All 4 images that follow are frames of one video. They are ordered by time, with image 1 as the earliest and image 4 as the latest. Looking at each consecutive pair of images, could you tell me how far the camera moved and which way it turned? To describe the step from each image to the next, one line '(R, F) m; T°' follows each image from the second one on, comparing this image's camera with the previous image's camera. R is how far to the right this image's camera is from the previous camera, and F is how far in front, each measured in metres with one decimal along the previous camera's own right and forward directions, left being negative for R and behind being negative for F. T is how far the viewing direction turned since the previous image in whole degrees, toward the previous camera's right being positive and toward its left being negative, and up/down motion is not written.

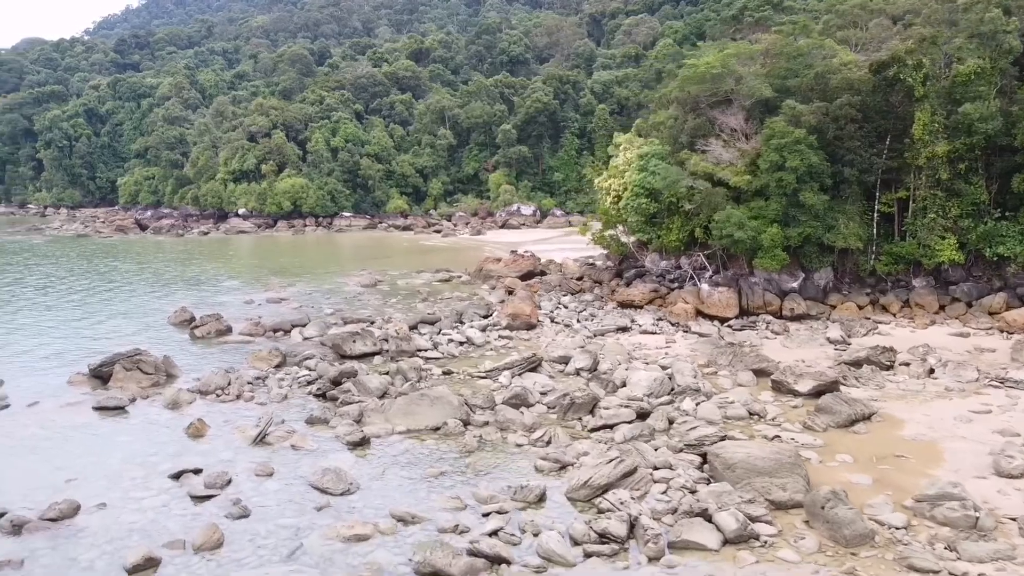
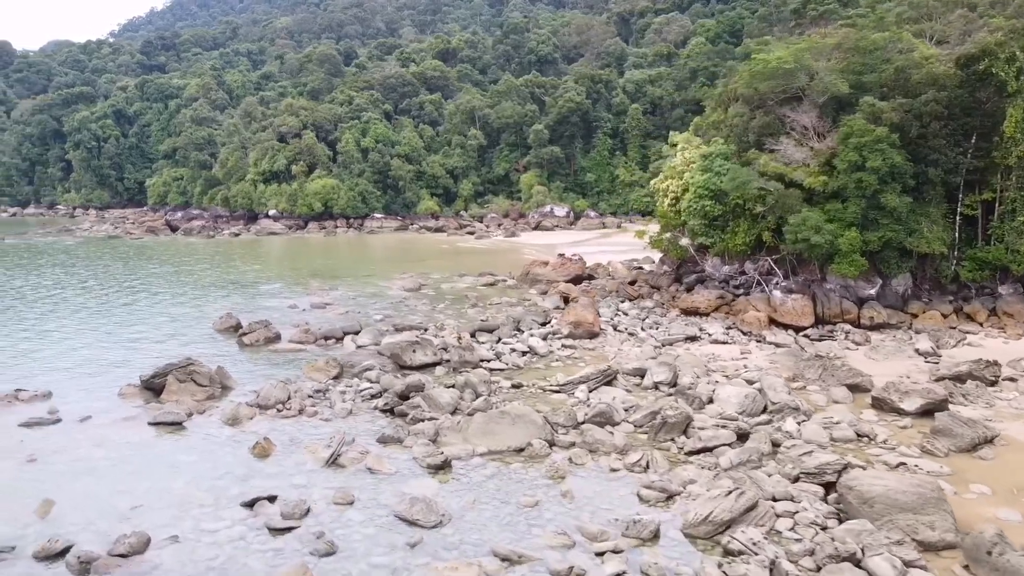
(-1.2, +1.1) m; -1°
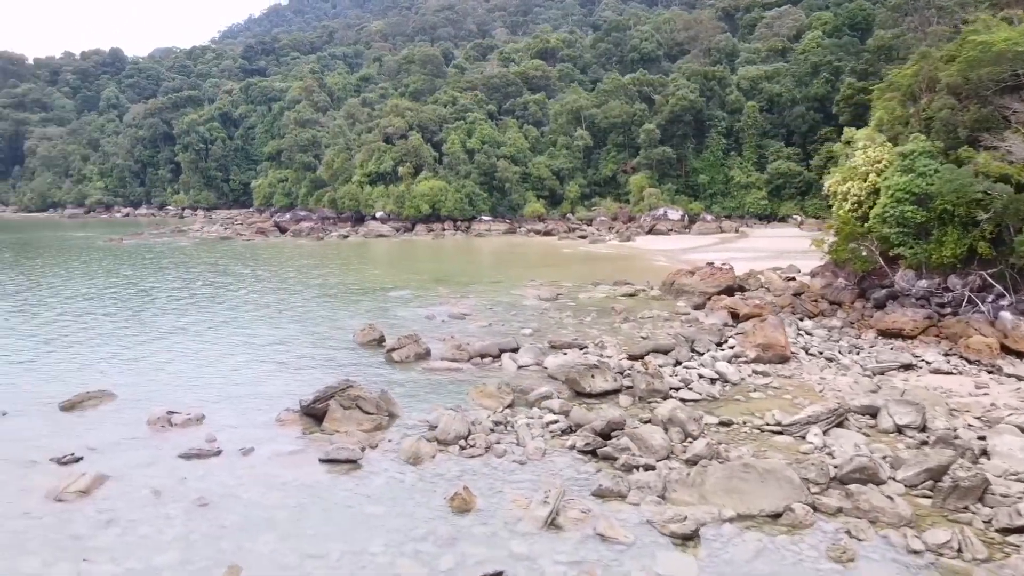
(-2.4, +2.3) m; -6°
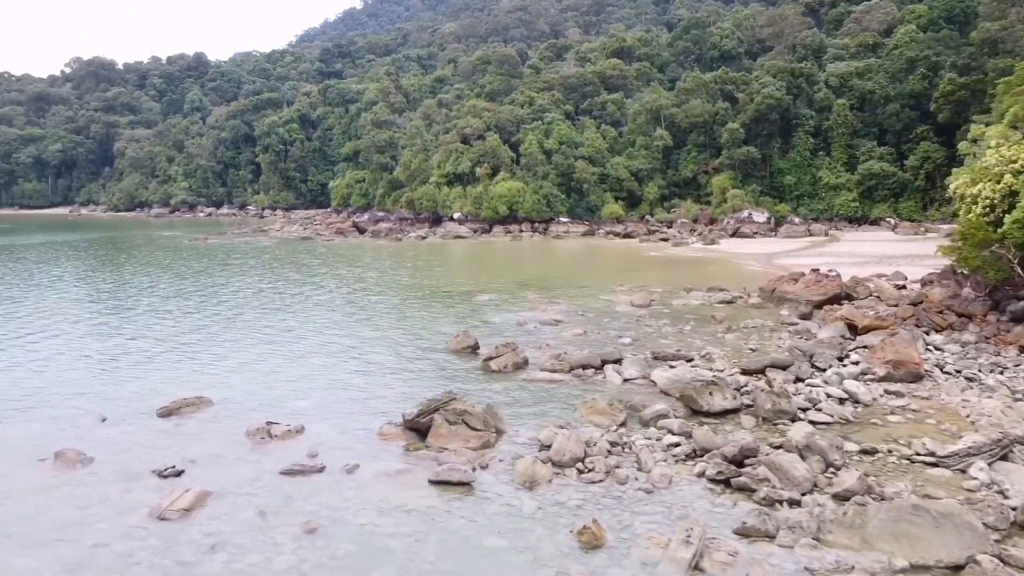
(-0.9, +1.0) m; -5°
